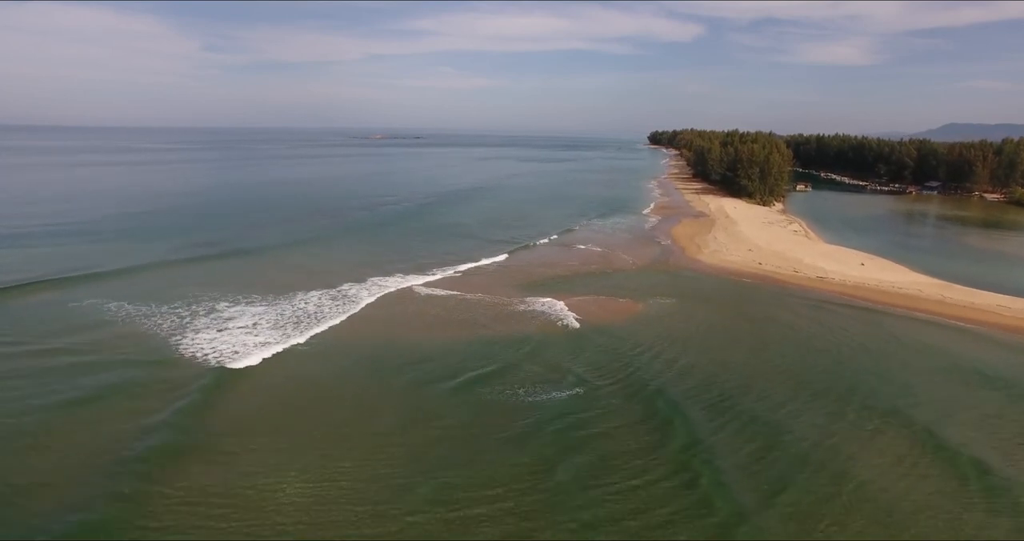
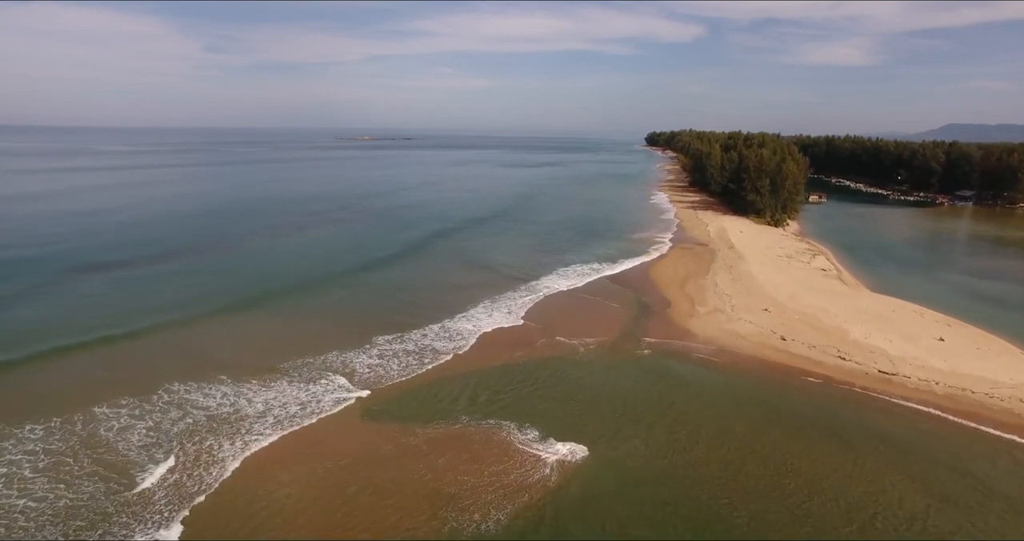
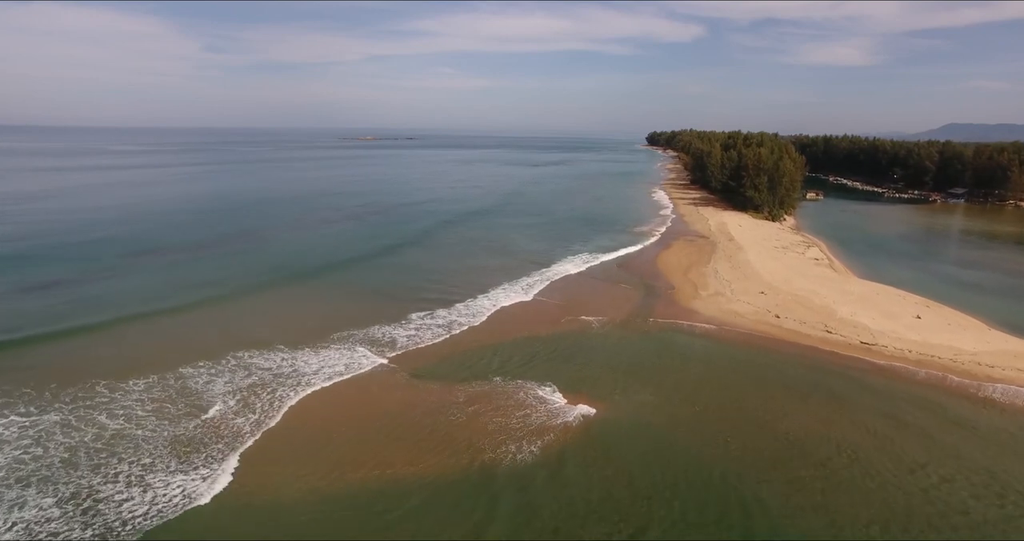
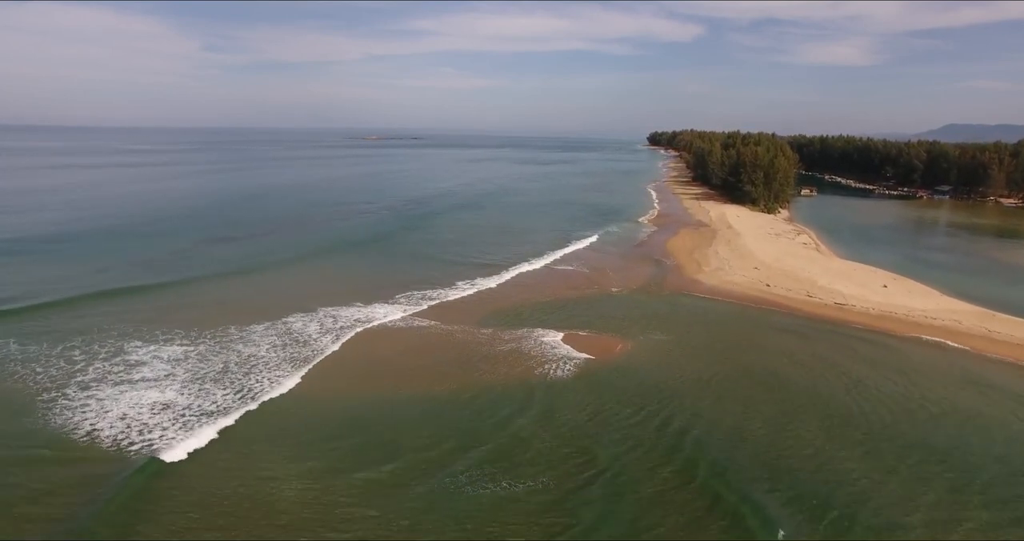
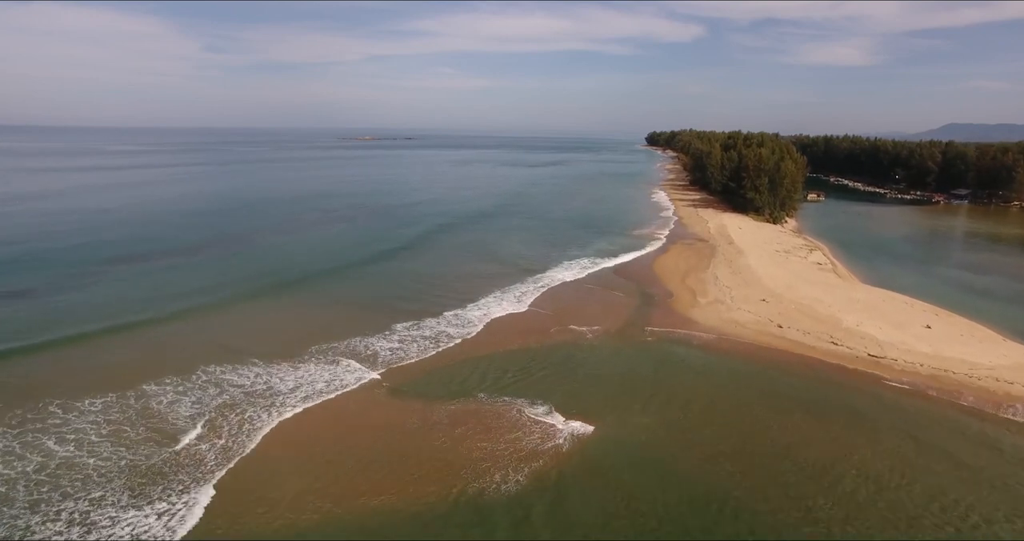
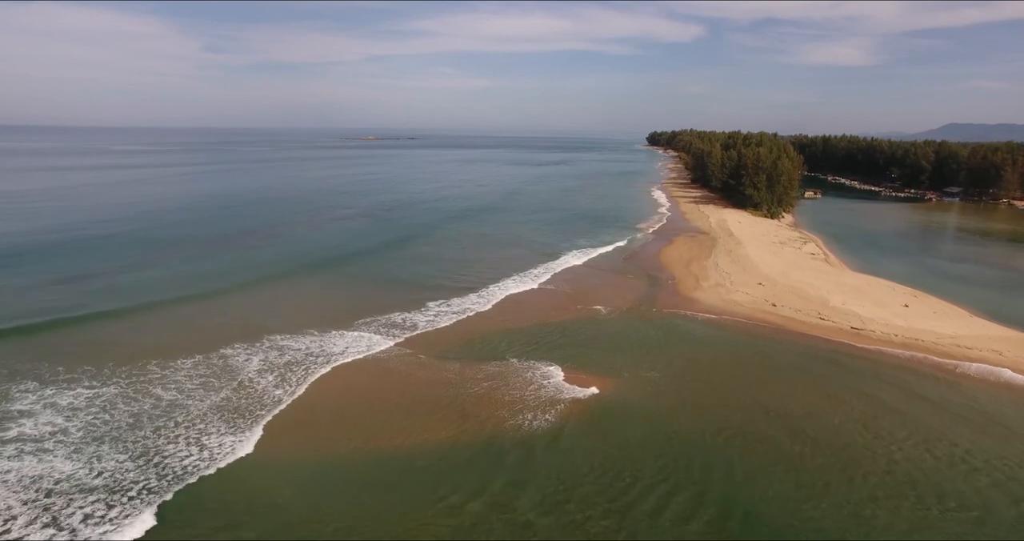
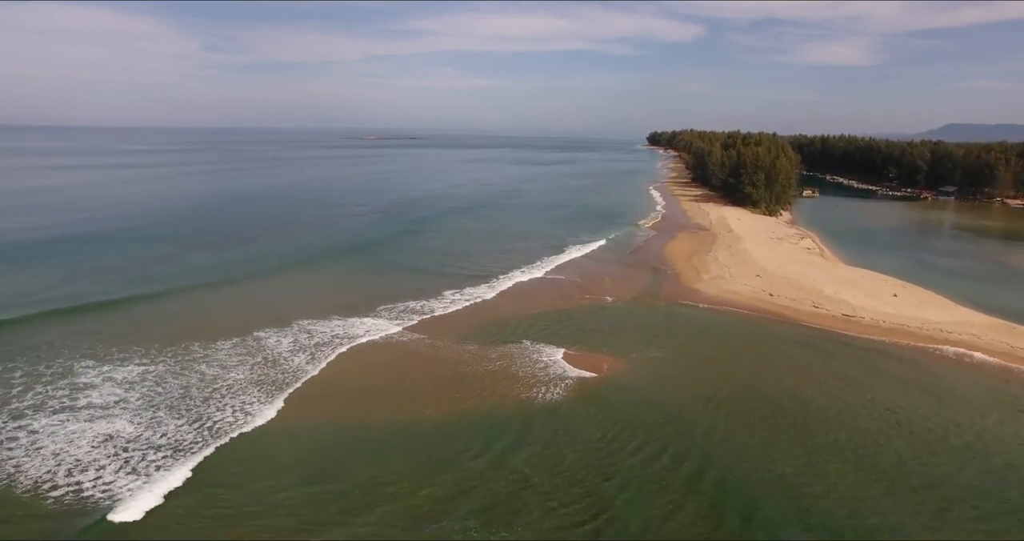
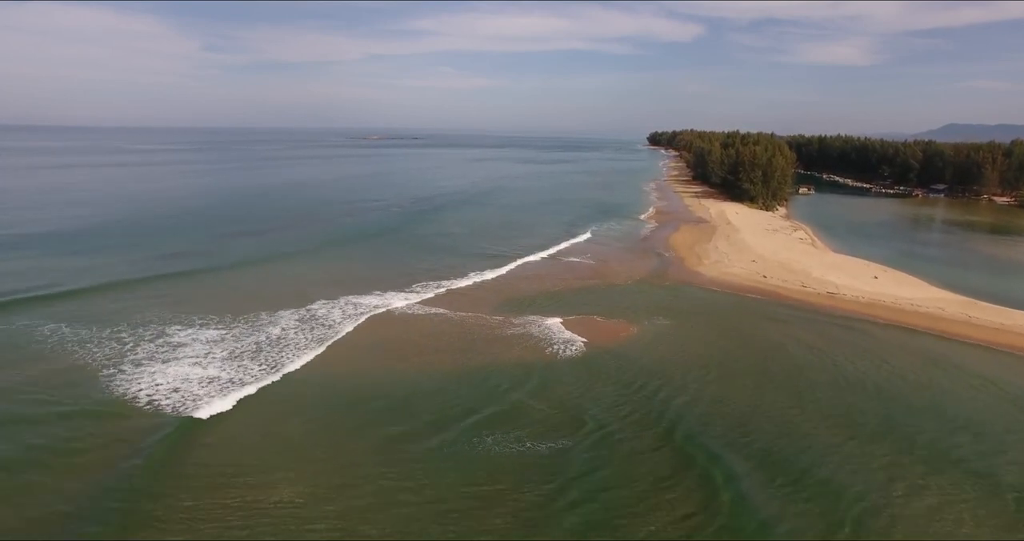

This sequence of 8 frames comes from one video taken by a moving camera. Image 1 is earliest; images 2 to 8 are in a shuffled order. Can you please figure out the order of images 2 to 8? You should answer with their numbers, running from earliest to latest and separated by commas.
8, 4, 7, 6, 3, 5, 2
